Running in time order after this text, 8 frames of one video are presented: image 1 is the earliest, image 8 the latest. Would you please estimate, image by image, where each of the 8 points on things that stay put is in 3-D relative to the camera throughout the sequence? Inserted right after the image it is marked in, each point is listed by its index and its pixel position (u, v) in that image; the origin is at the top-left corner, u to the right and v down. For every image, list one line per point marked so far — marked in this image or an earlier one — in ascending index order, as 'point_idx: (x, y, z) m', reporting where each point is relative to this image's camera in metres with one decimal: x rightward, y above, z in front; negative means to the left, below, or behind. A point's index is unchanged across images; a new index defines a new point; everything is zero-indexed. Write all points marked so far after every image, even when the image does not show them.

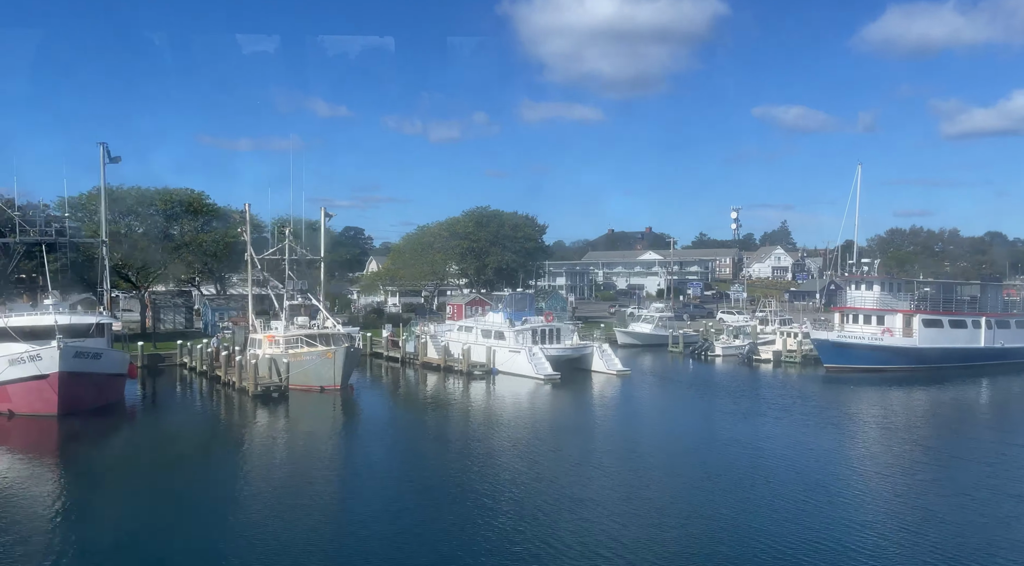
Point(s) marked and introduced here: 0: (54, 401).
0: (-9.7, -2.6, +19.3) m
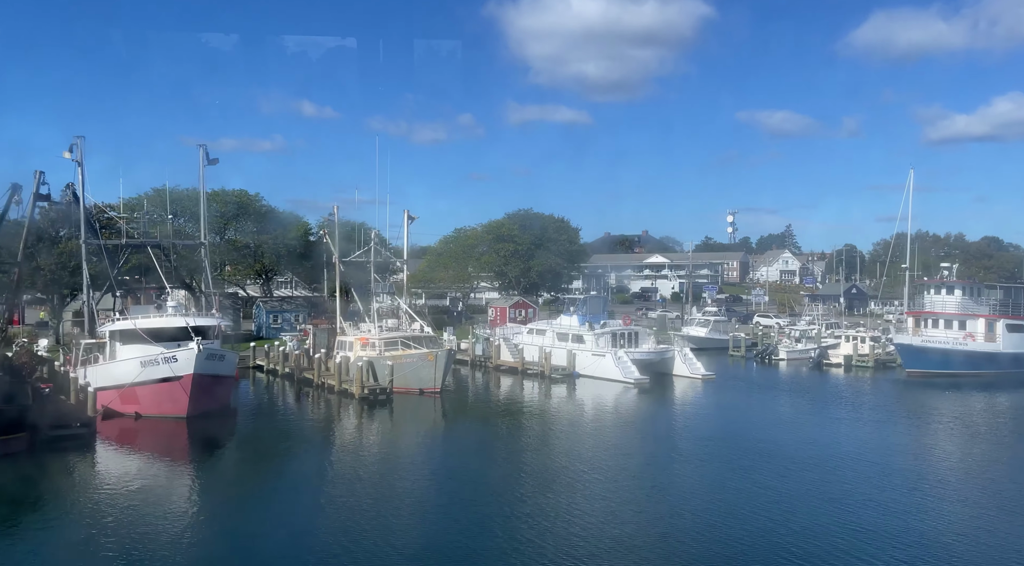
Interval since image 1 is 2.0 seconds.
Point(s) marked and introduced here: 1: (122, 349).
0: (-7.0, -2.6, +19.3) m
1: (-8.5, -1.4, +19.2) m
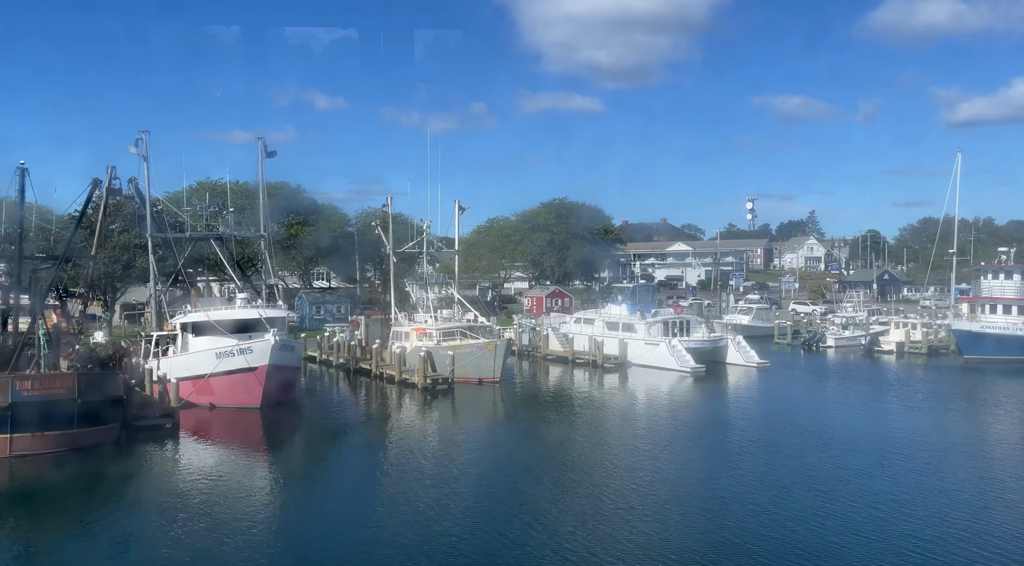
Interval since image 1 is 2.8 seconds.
0: (-5.5, -2.4, +19.5) m
1: (-7.0, -1.3, +19.4) m
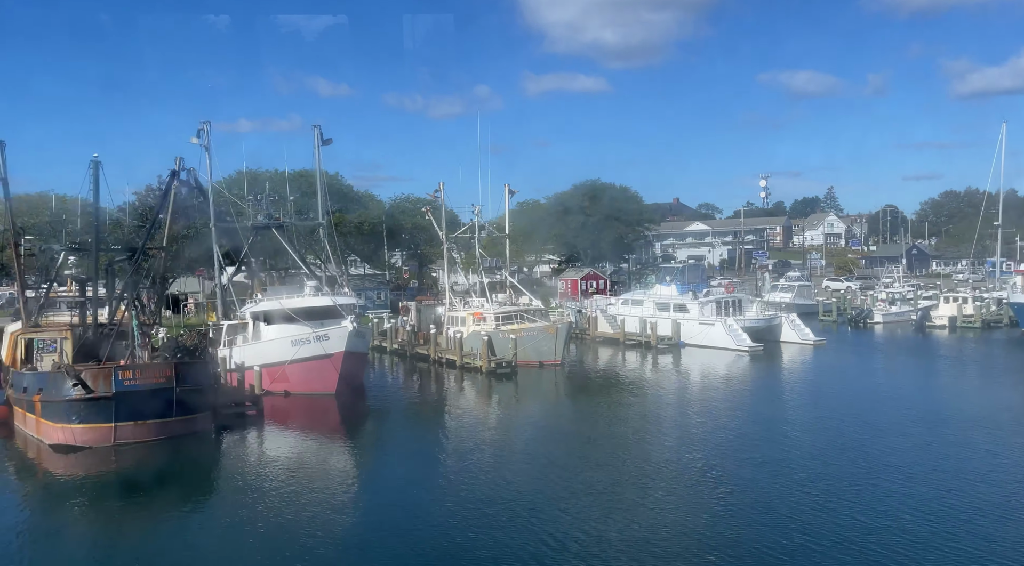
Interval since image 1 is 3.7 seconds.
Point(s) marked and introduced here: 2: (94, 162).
0: (-3.9, -2.2, +19.6) m
1: (-5.4, -1.0, +19.5) m
2: (-8.7, +2.5, +18.3) m
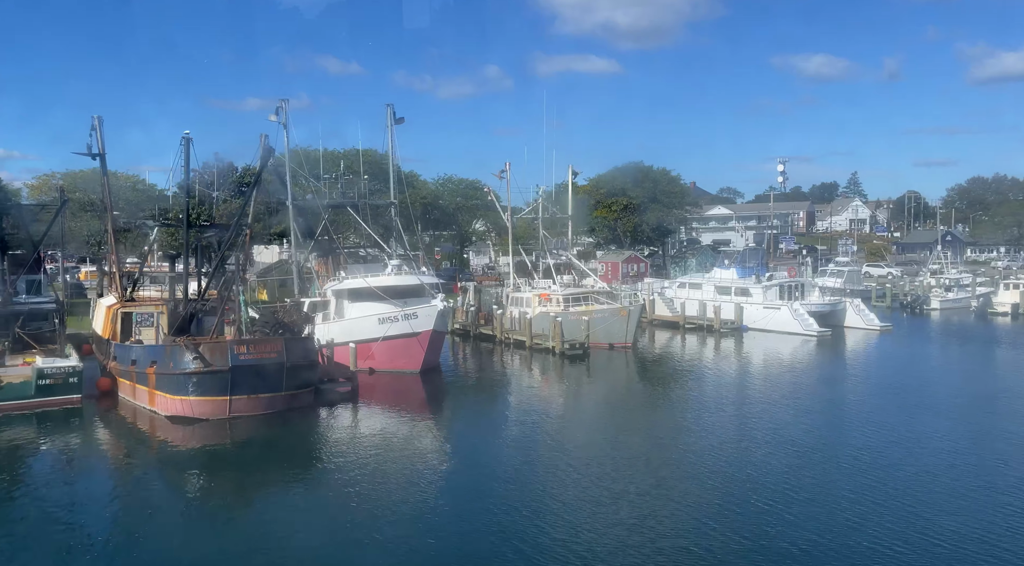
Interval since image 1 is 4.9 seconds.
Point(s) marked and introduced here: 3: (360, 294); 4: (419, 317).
0: (-2.1, -1.7, +19.7) m
1: (-3.6, -0.5, +19.7) m
2: (-6.9, +3.0, +18.5) m
3: (-3.3, -0.2, +19.6) m
4: (-2.0, -0.8, +19.5) m
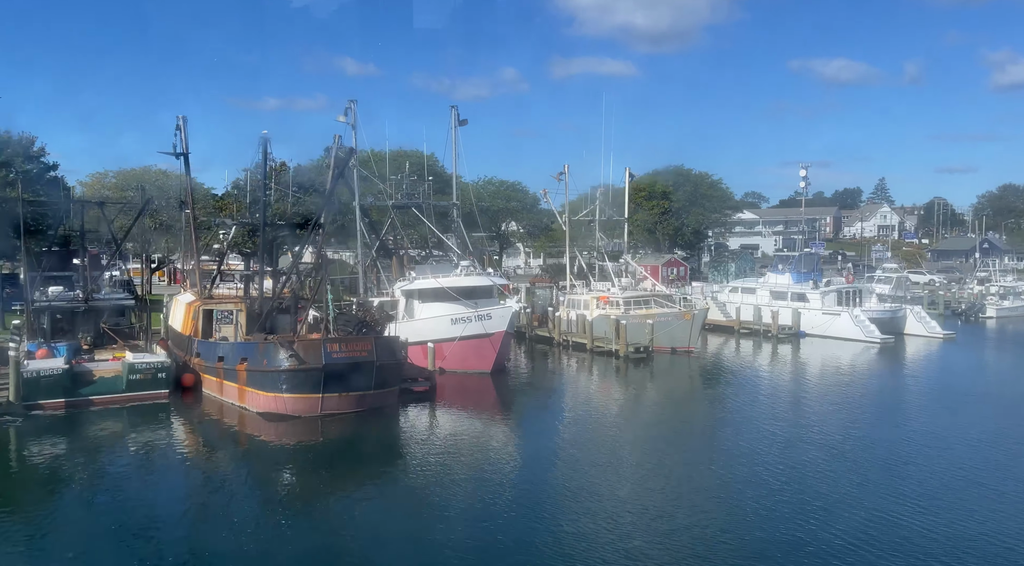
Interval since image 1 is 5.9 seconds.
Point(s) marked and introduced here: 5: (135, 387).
0: (-0.6, -1.7, +19.8) m
1: (-2.0, -0.5, +19.8) m
2: (-5.3, +3.1, +18.8) m
3: (-1.8, -0.3, +19.7) m
4: (-0.5, -0.8, +19.5) m
5: (-7.2, -2.0, +17.0) m
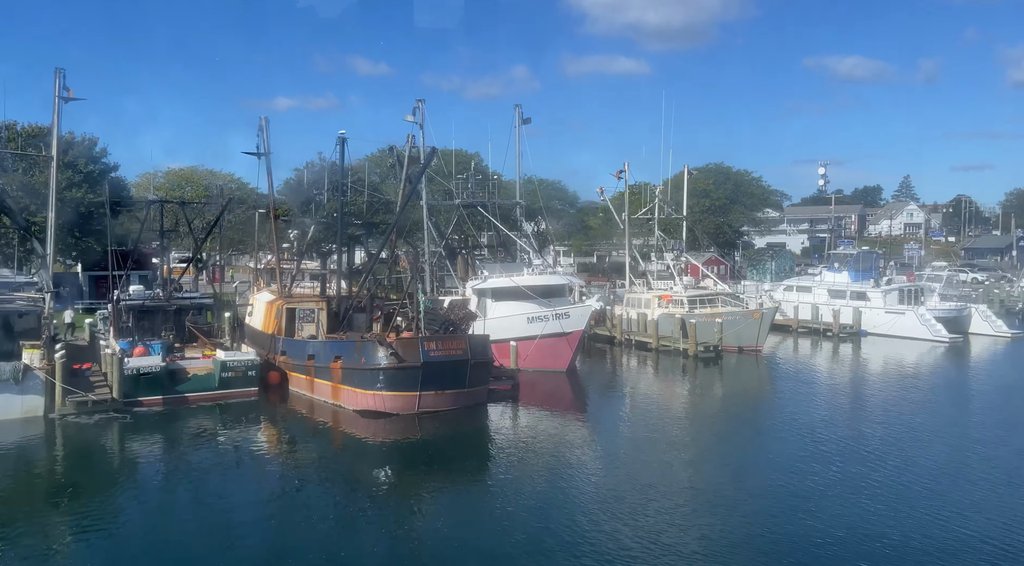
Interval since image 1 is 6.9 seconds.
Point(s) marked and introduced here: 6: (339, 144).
0: (+1.1, -1.7, +19.8) m
1: (-0.4, -0.5, +19.8) m
2: (-3.7, +3.1, +18.9) m
3: (-0.1, -0.2, +19.7) m
4: (+1.2, -0.7, +19.5) m
5: (-5.6, -2.0, +17.2) m
6: (-3.7, +3.0, +18.9) m
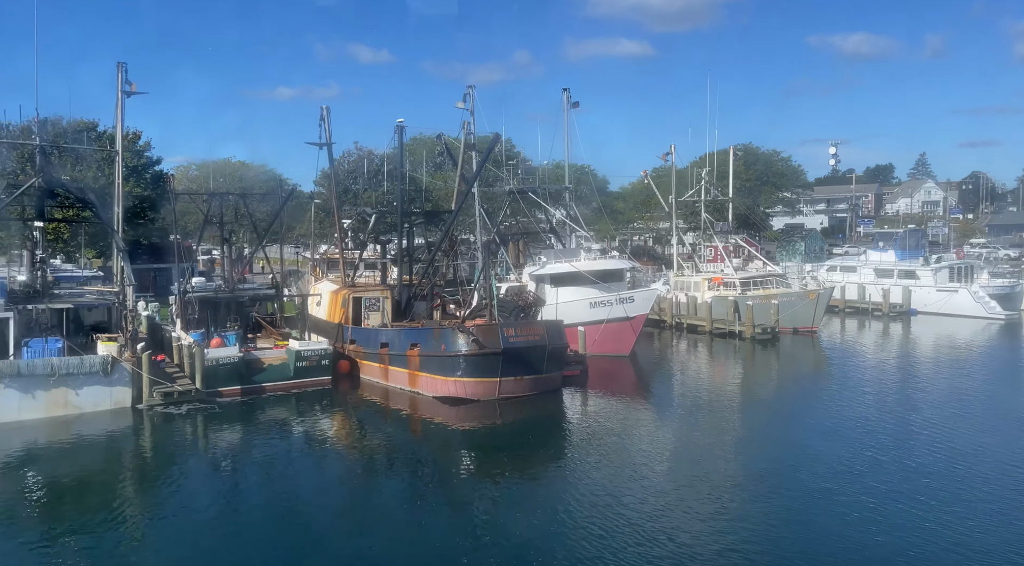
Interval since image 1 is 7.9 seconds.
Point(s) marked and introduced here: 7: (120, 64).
0: (+2.4, -1.3, +19.7) m
1: (+0.9, -0.2, +19.8) m
2: (-2.5, +3.3, +18.9) m
3: (+1.2, +0.1, +19.7) m
4: (+2.5, -0.4, +19.4) m
5: (-4.3, -1.8, +17.3) m
6: (-2.5, +3.2, +18.9) m
7: (-8.0, +4.4, +17.9) m
